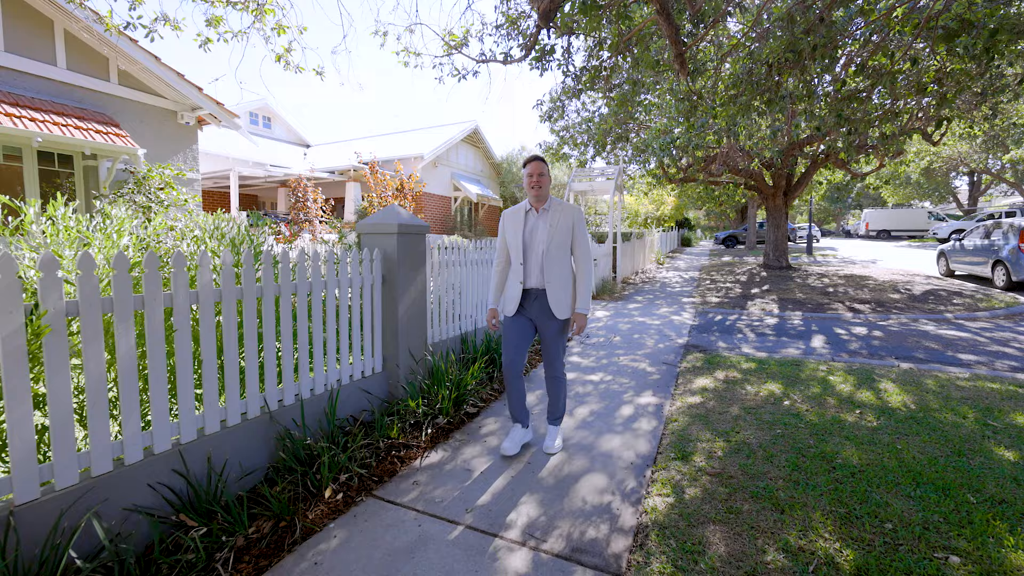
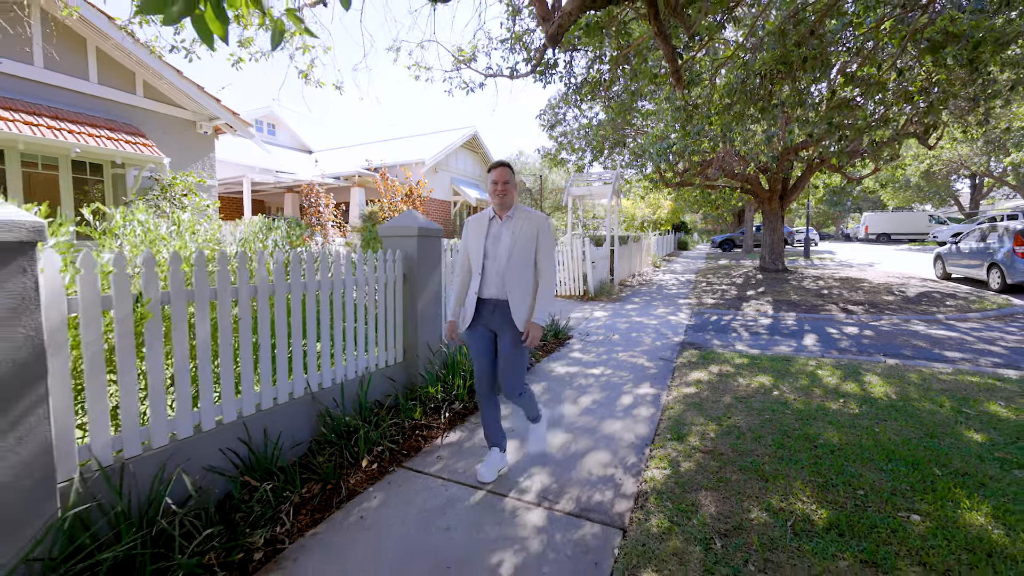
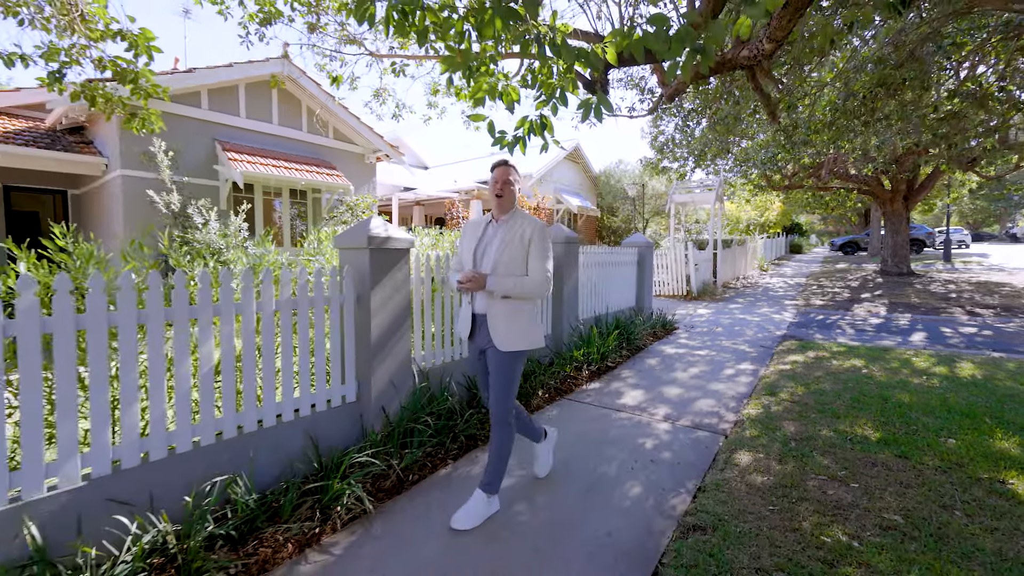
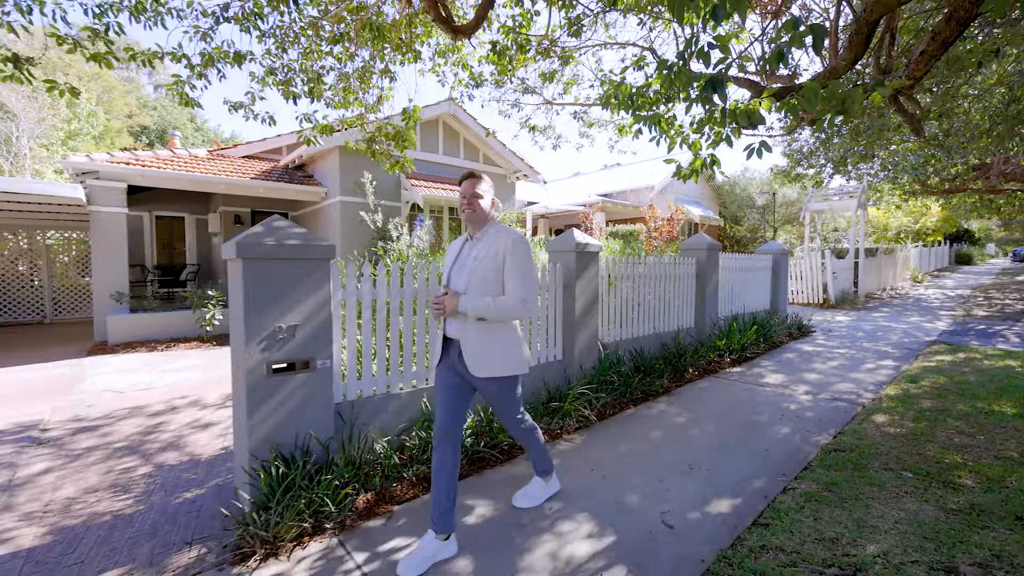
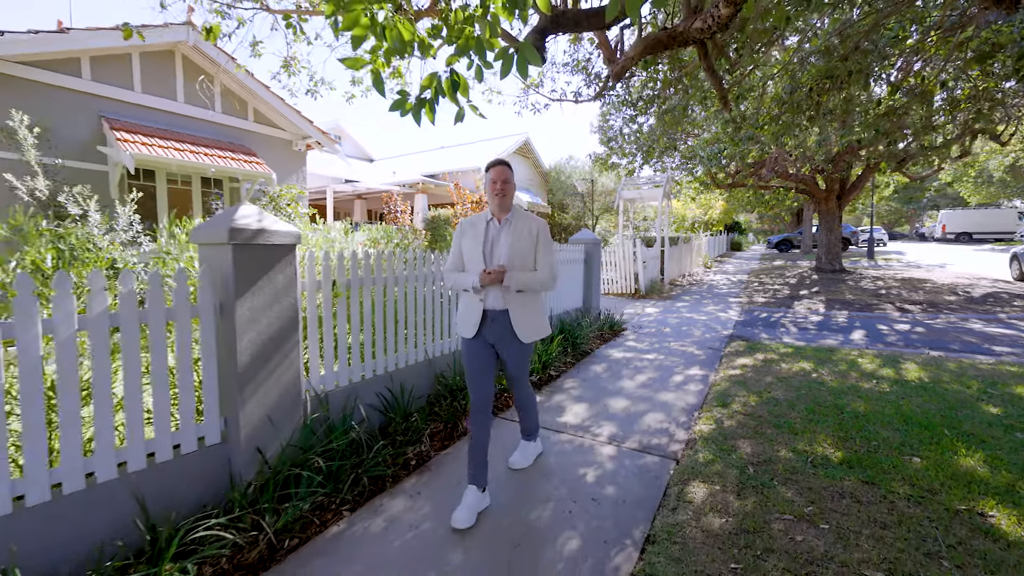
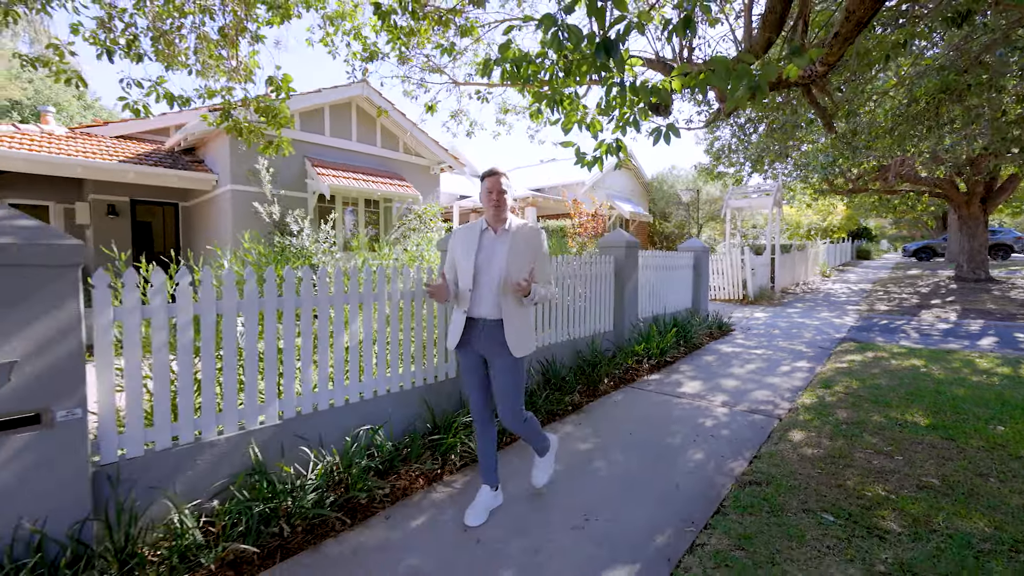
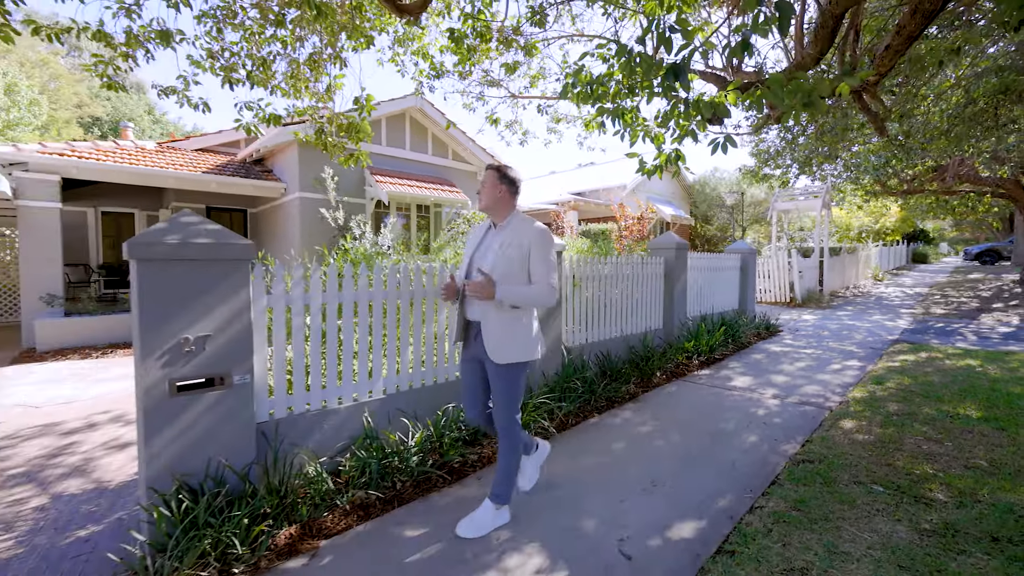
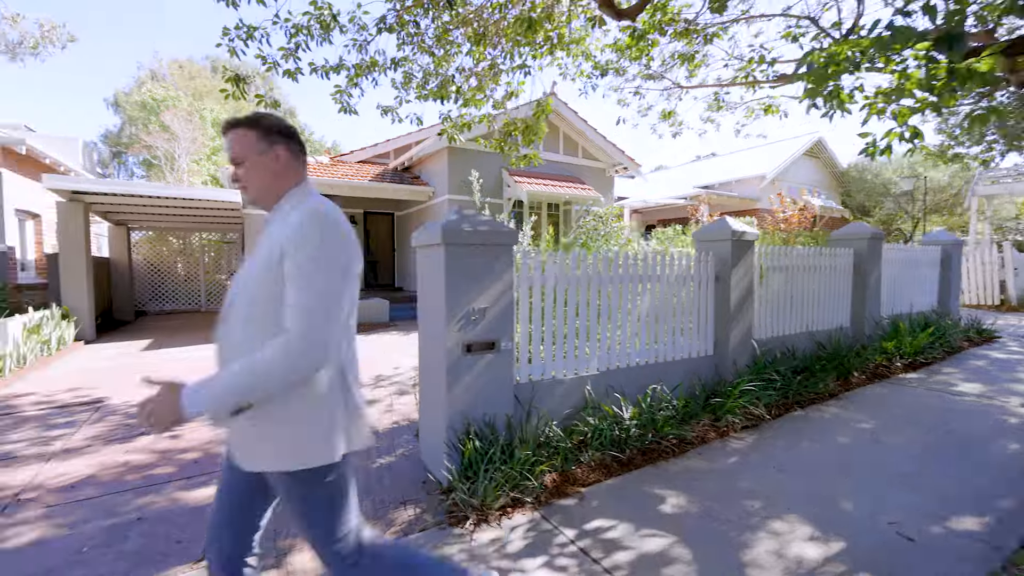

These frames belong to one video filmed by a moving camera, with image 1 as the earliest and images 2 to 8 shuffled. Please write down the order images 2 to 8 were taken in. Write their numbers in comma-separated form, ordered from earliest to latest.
2, 5, 3, 6, 7, 4, 8
